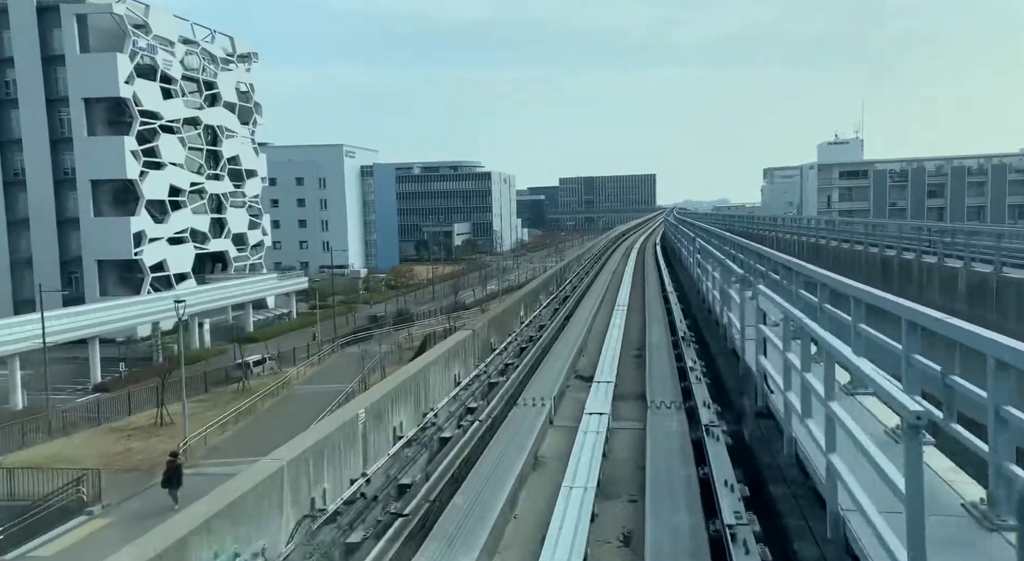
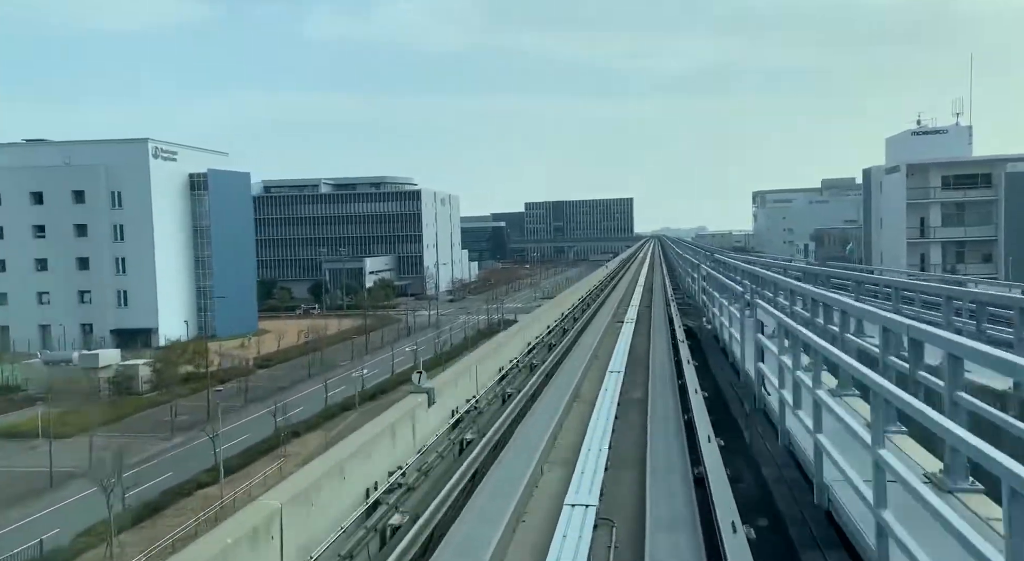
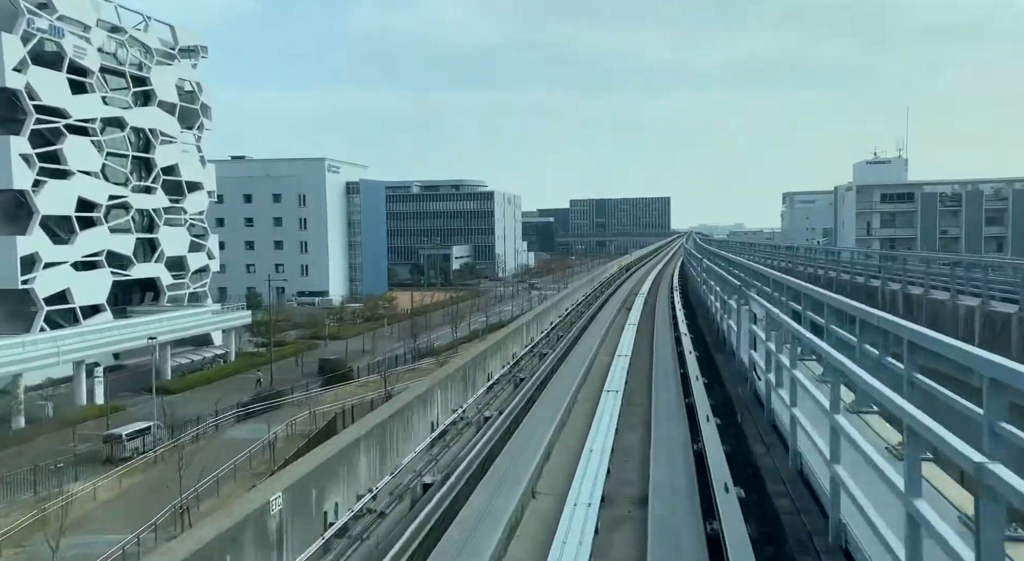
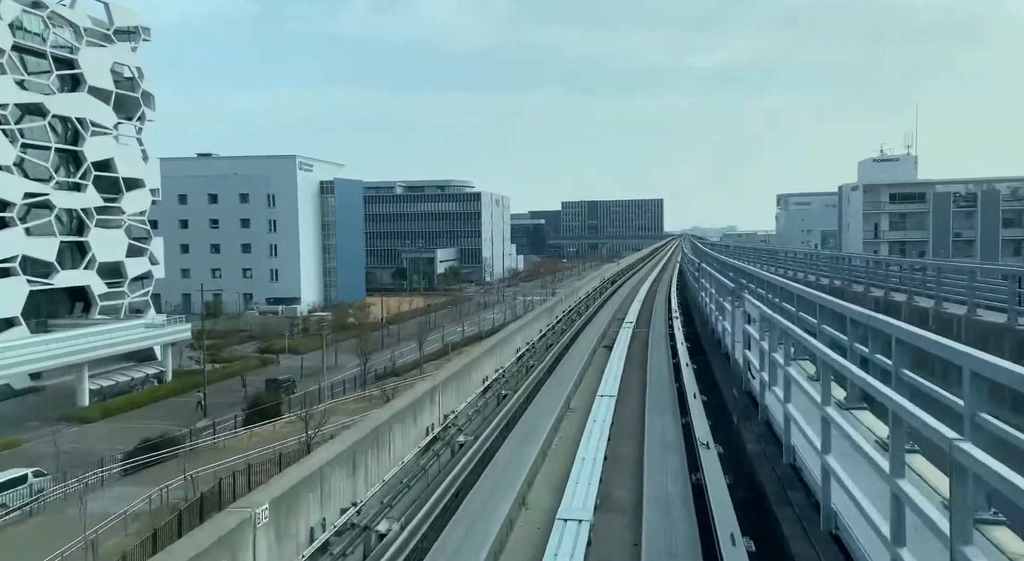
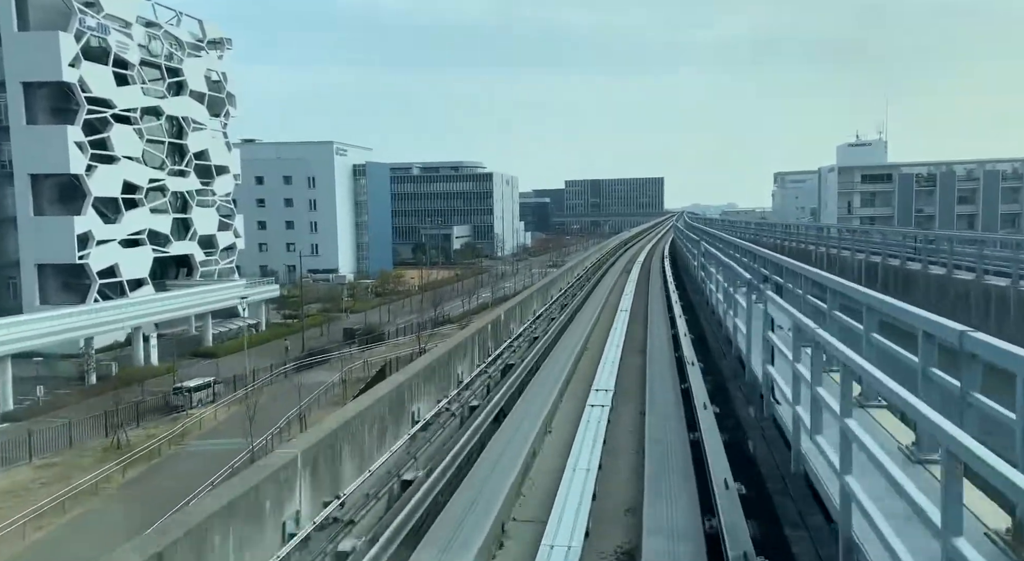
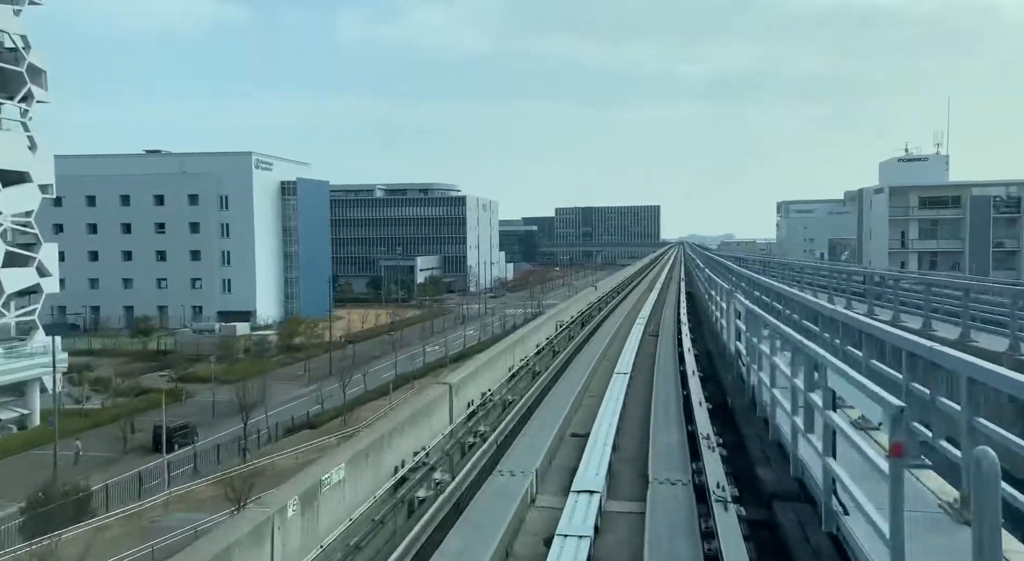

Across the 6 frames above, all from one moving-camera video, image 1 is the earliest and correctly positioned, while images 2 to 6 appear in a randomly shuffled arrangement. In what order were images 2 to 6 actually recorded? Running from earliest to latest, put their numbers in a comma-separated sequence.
5, 3, 4, 6, 2
